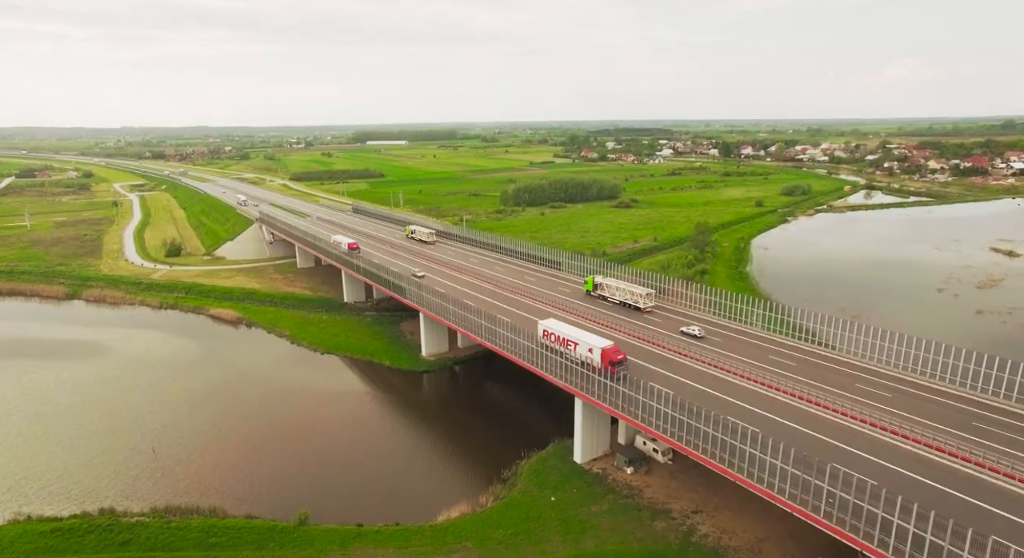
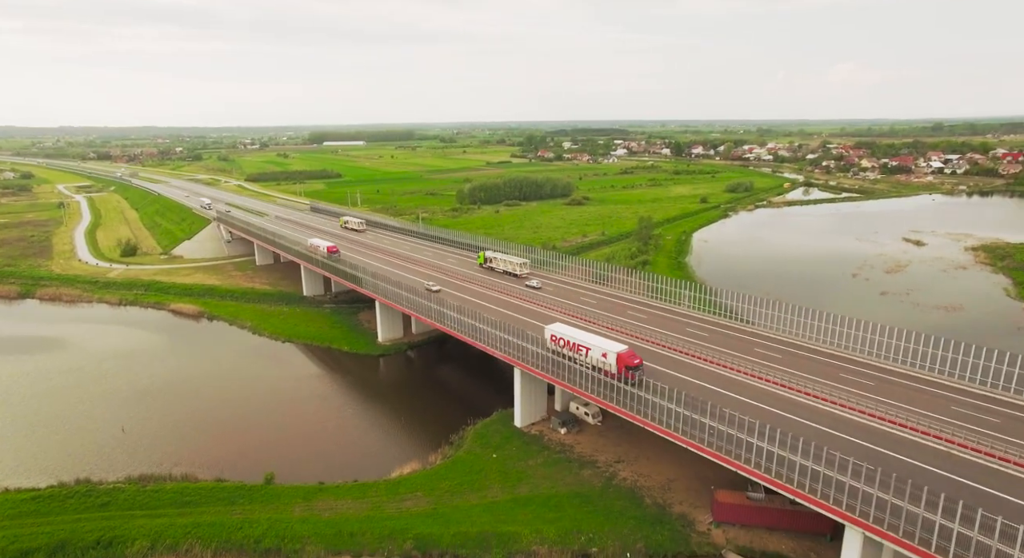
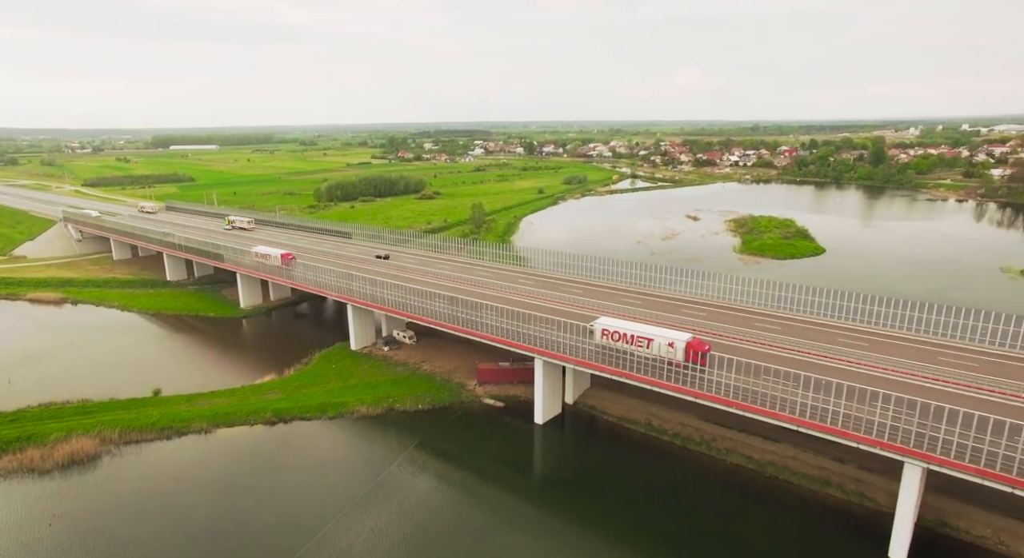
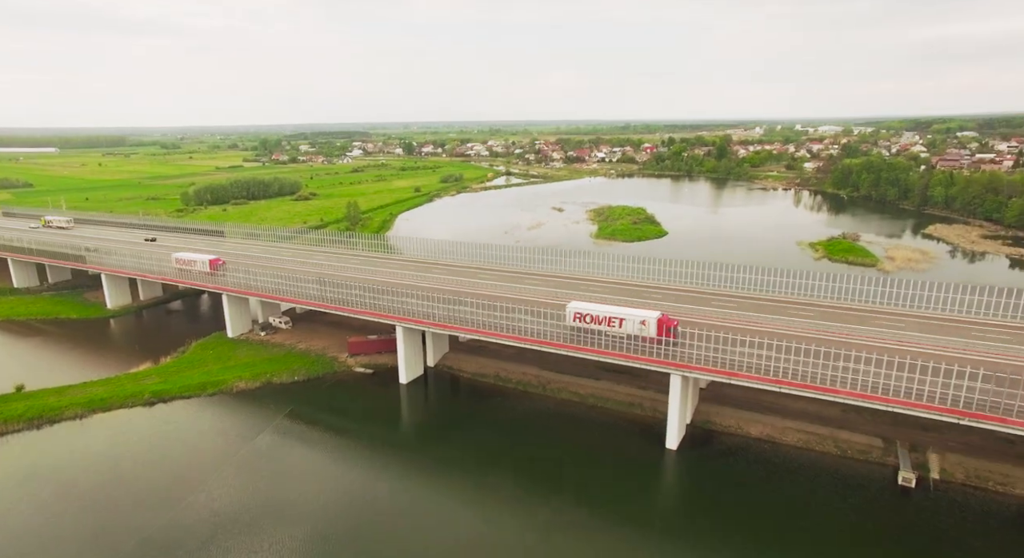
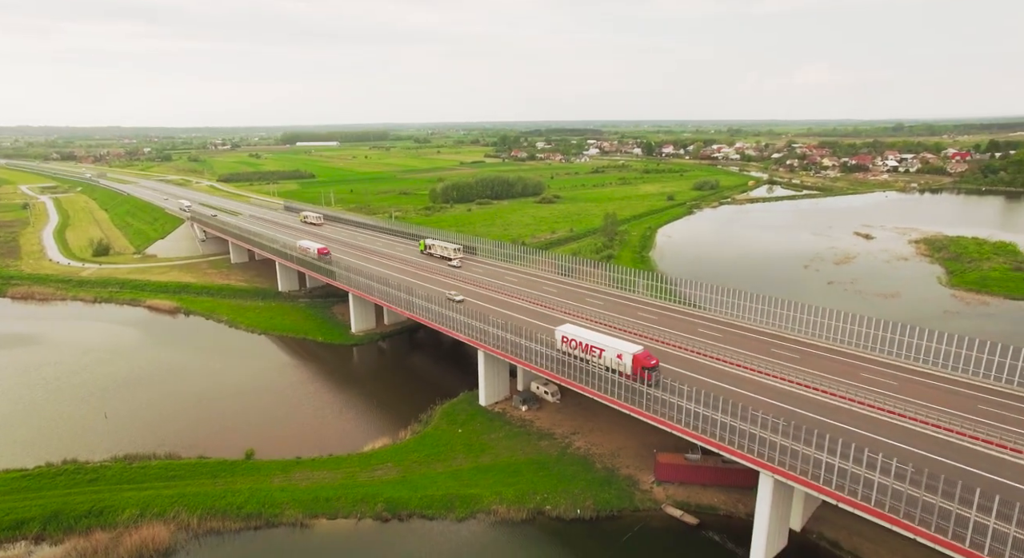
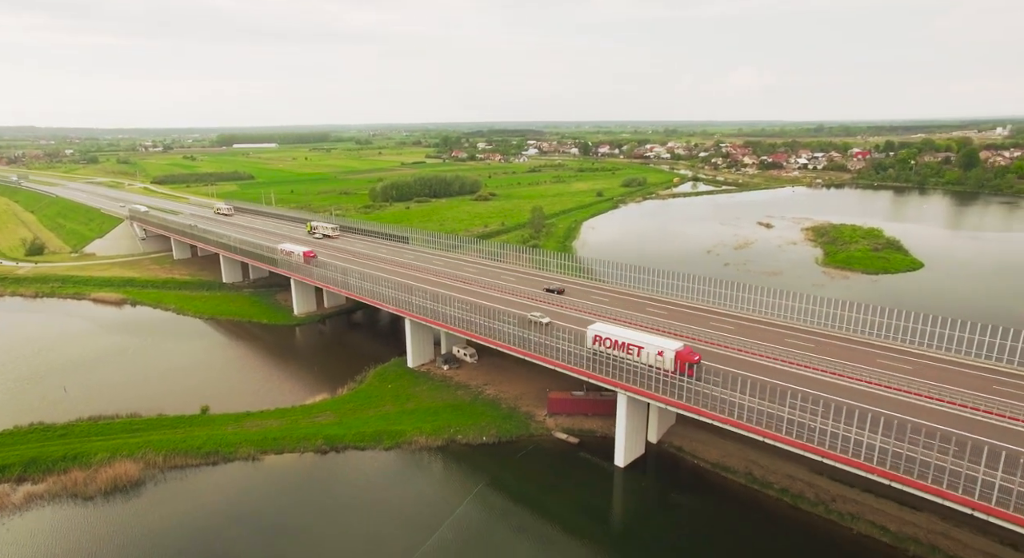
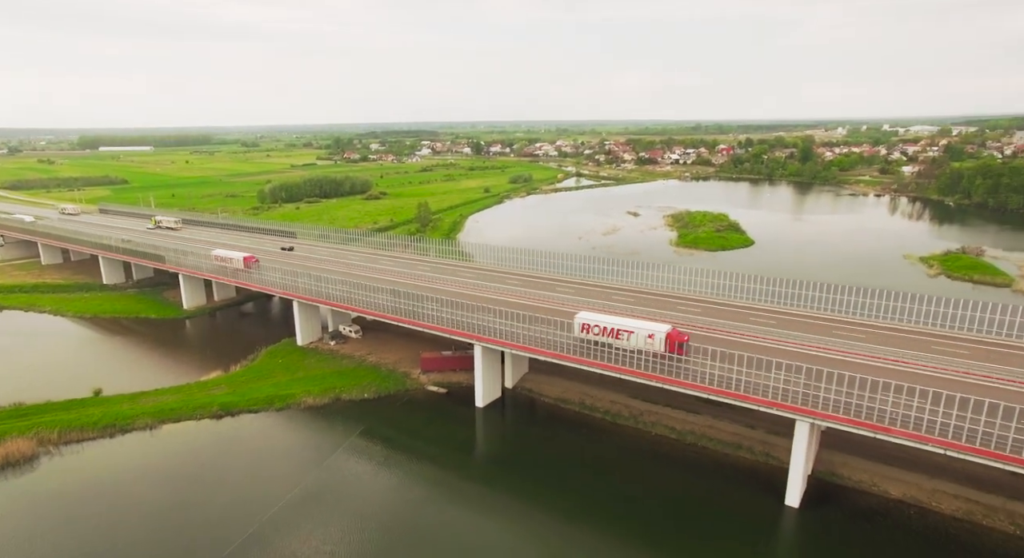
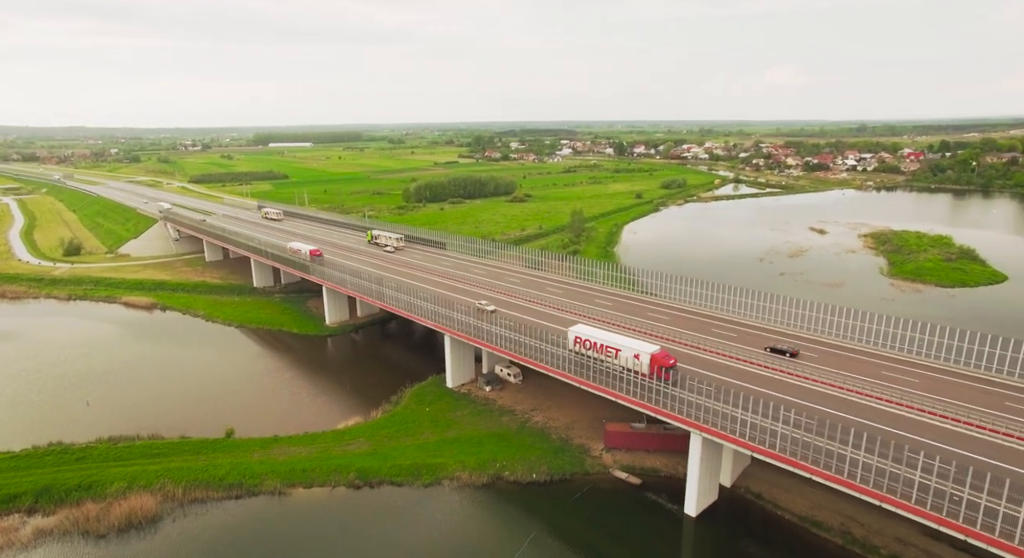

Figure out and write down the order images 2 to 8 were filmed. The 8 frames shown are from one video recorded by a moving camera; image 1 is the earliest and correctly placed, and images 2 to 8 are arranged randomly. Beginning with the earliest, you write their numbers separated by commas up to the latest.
2, 5, 8, 6, 3, 7, 4
